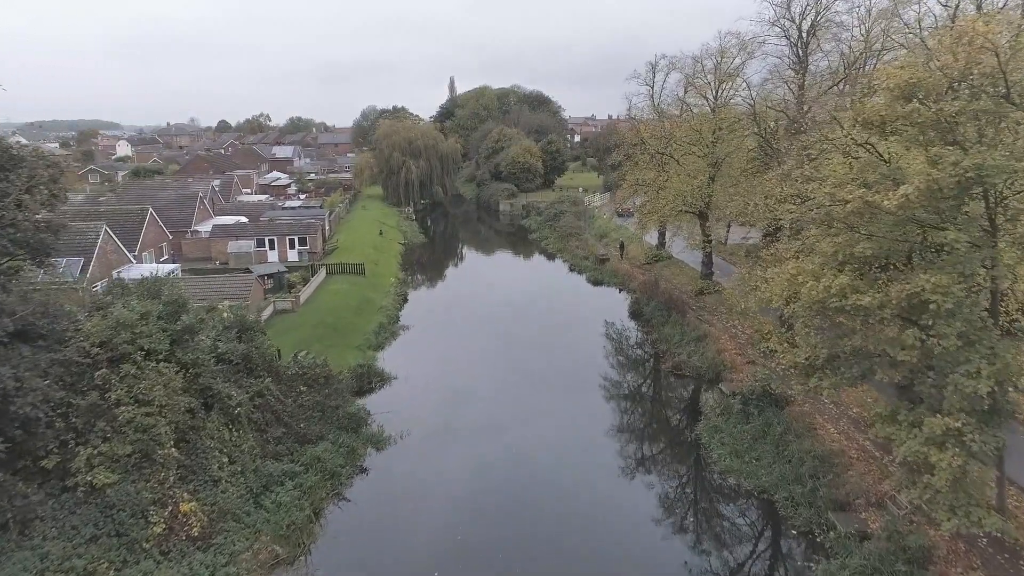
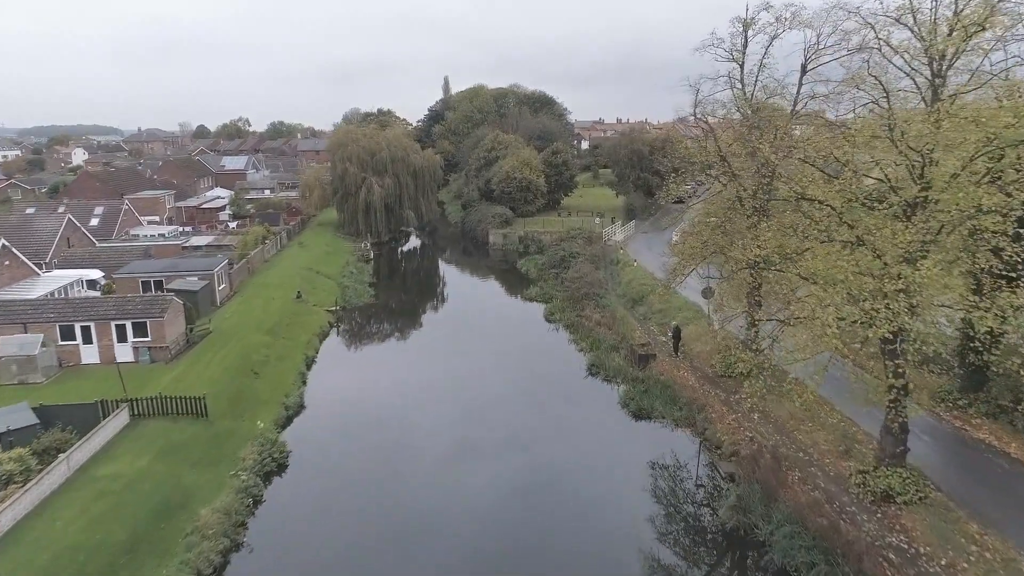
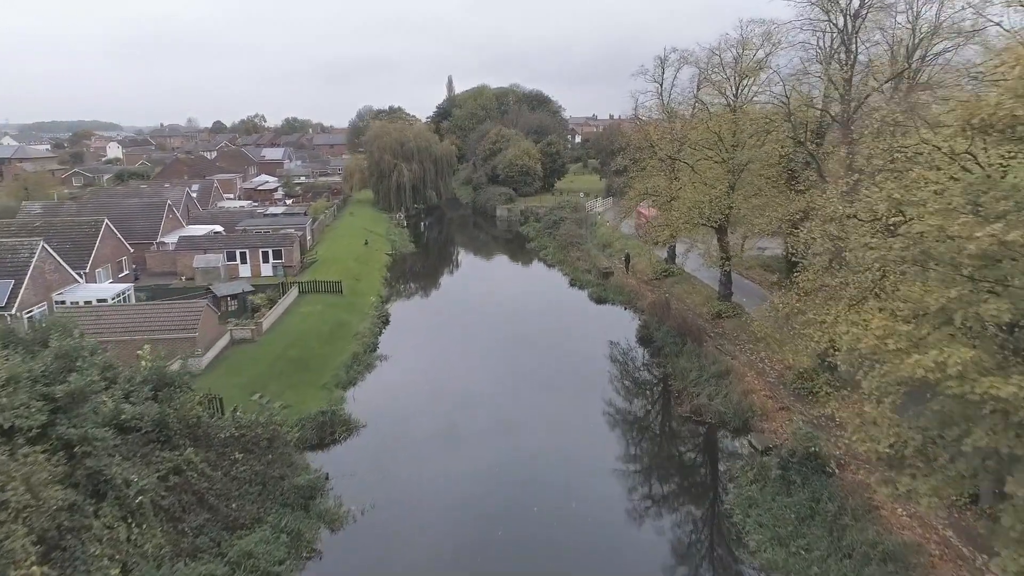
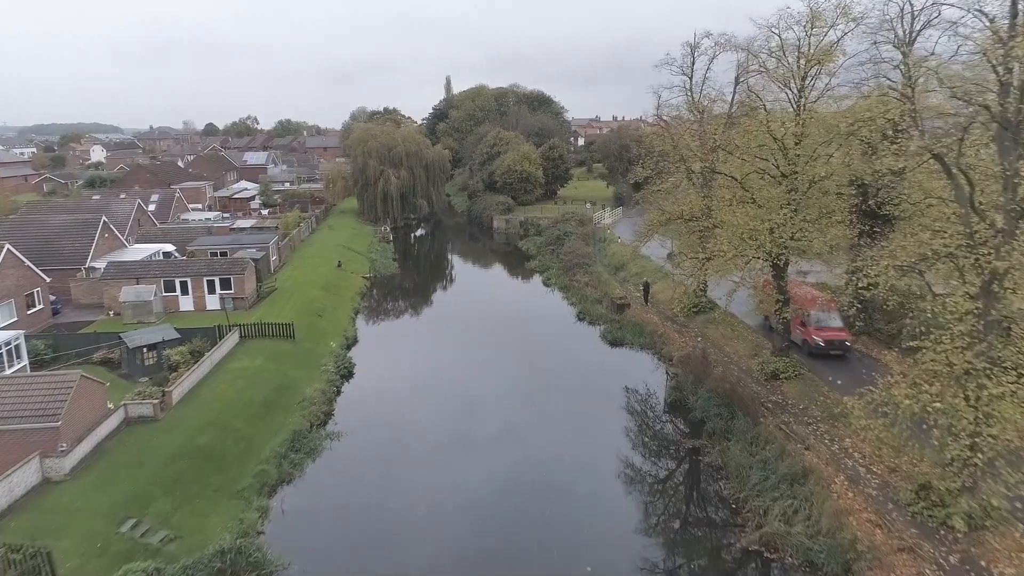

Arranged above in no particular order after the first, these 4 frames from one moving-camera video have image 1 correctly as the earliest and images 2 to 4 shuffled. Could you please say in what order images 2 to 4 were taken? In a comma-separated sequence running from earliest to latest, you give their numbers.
3, 4, 2
